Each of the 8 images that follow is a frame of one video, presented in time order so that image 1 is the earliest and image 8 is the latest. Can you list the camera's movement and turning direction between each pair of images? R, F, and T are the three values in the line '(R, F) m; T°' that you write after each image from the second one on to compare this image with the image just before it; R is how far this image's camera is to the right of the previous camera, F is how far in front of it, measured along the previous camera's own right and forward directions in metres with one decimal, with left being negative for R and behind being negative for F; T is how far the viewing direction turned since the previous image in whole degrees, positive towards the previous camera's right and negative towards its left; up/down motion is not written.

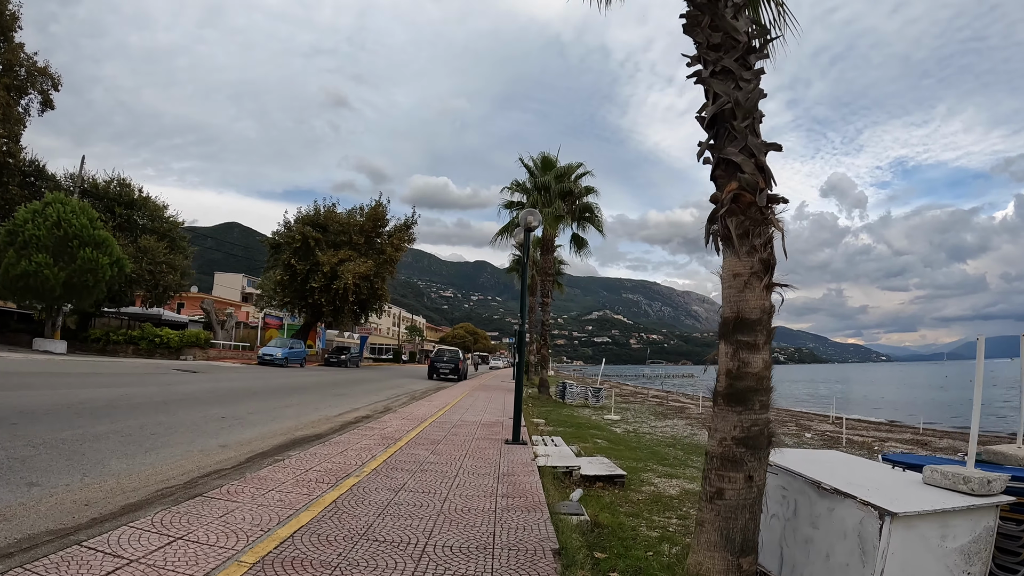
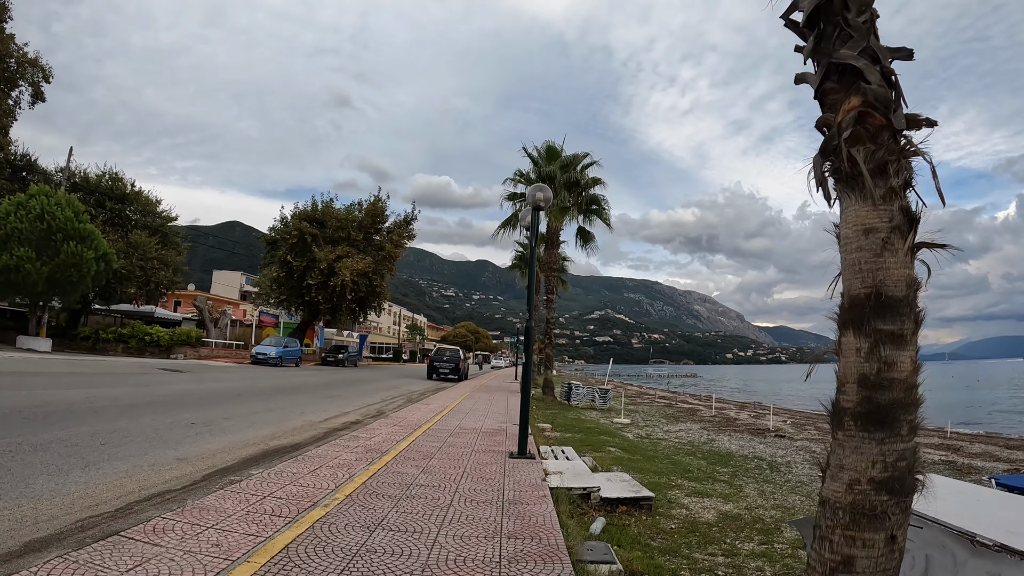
(-0.1, +1.3) m; 0°
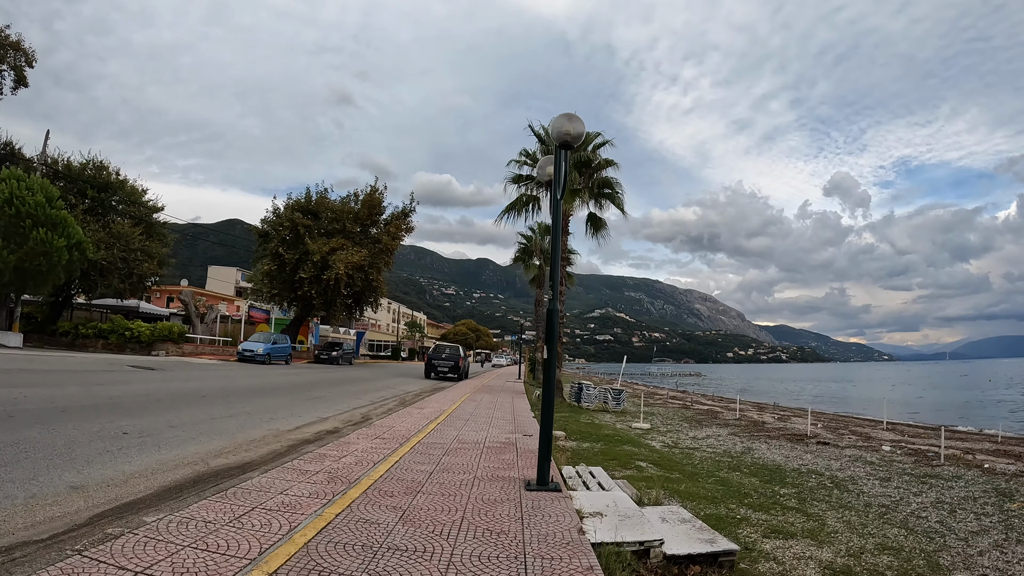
(-0.2, +2.1) m; 0°
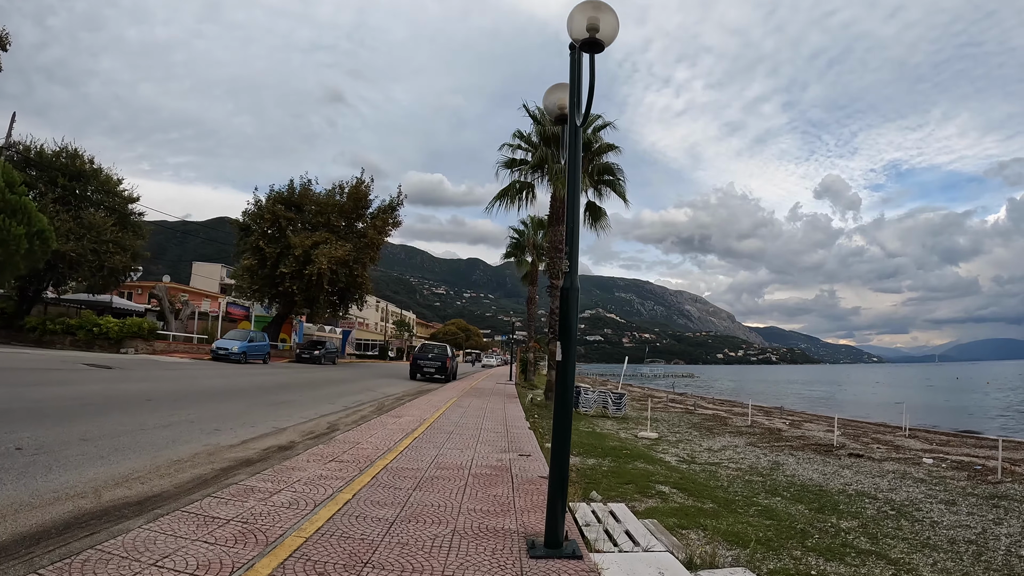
(0.0, +1.8) m; +1°
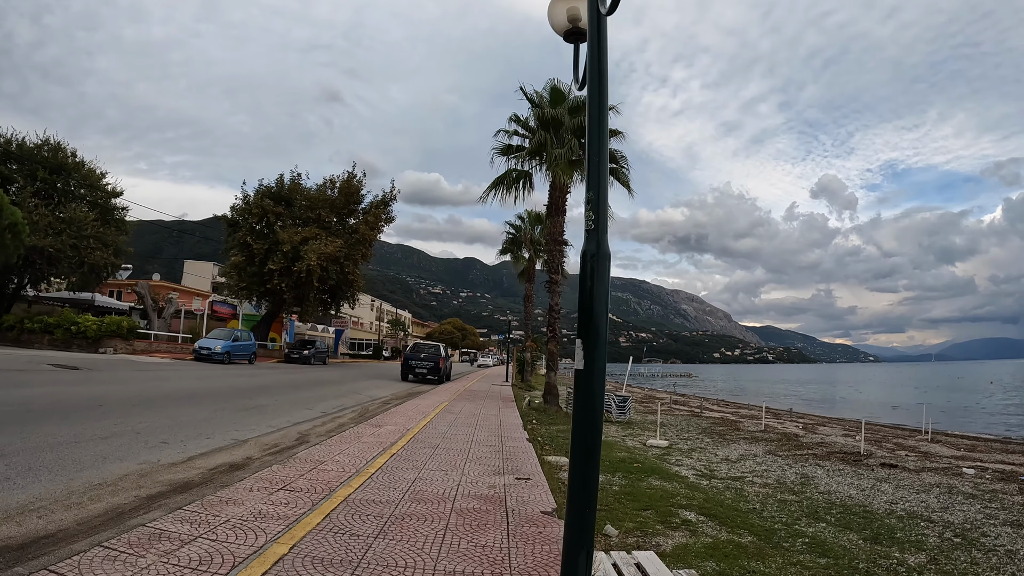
(0.0, +1.3) m; 0°
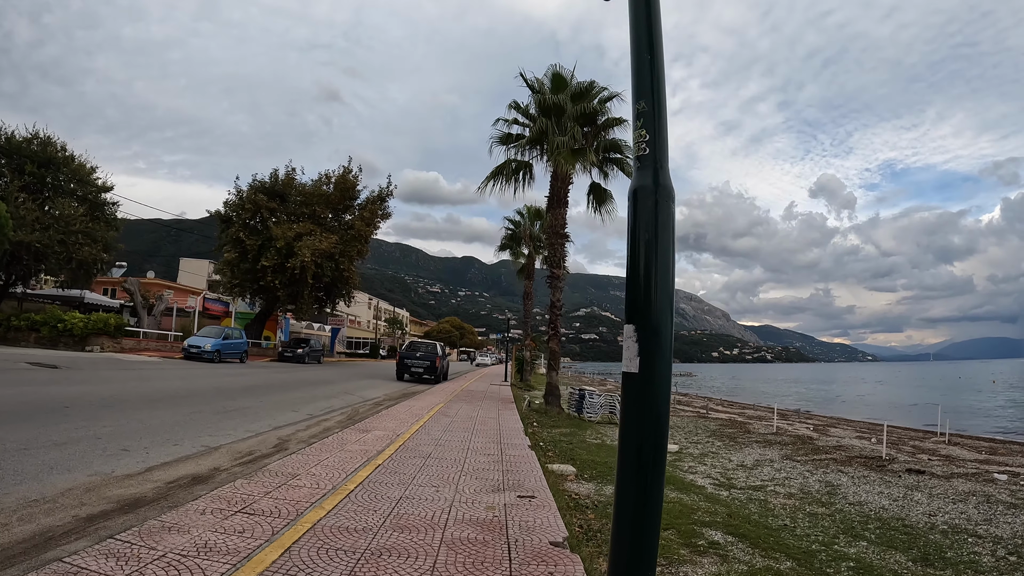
(0.0, +0.8) m; 0°
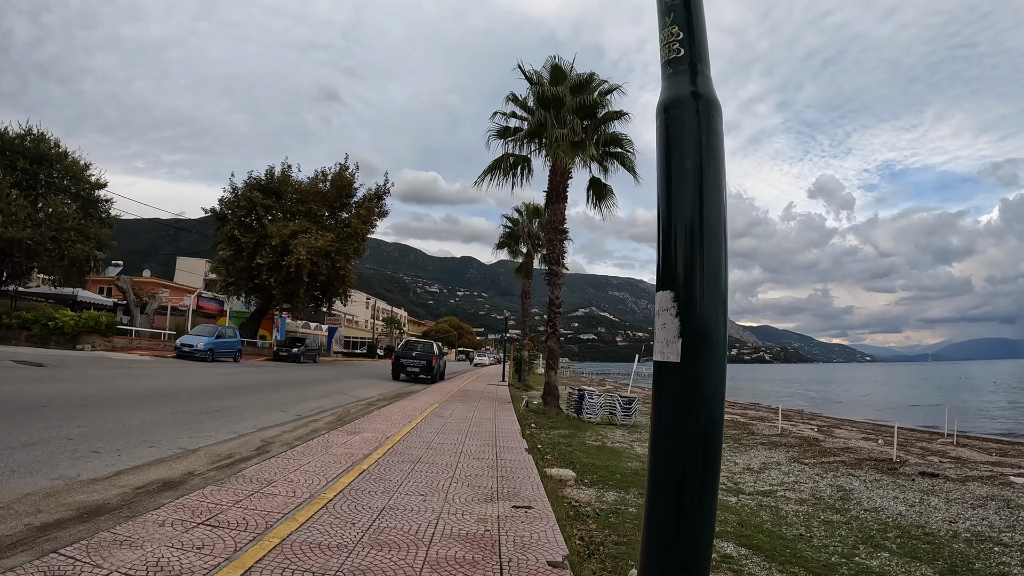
(0.0, +0.5) m; 0°
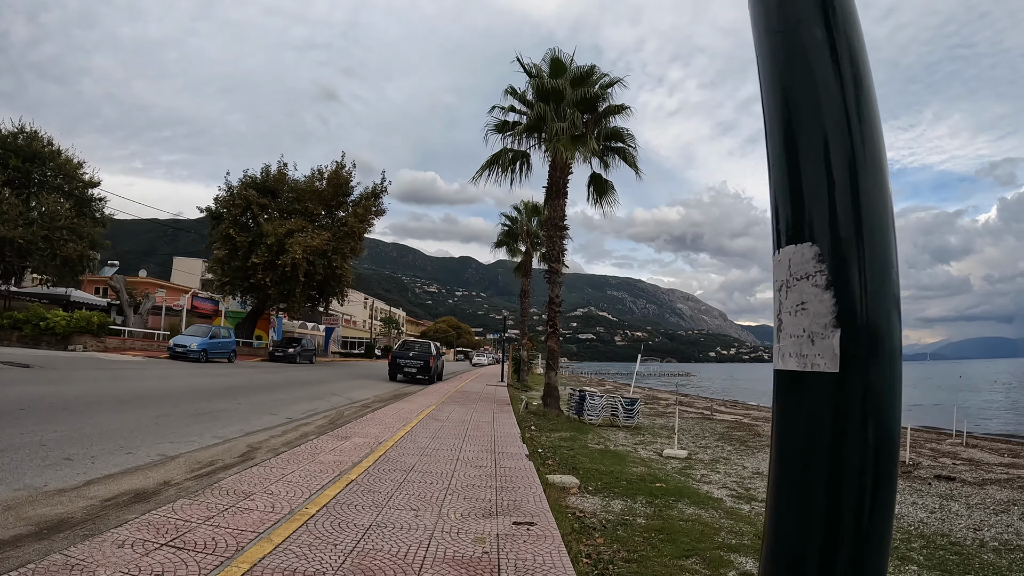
(0.0, +0.4) m; 0°
